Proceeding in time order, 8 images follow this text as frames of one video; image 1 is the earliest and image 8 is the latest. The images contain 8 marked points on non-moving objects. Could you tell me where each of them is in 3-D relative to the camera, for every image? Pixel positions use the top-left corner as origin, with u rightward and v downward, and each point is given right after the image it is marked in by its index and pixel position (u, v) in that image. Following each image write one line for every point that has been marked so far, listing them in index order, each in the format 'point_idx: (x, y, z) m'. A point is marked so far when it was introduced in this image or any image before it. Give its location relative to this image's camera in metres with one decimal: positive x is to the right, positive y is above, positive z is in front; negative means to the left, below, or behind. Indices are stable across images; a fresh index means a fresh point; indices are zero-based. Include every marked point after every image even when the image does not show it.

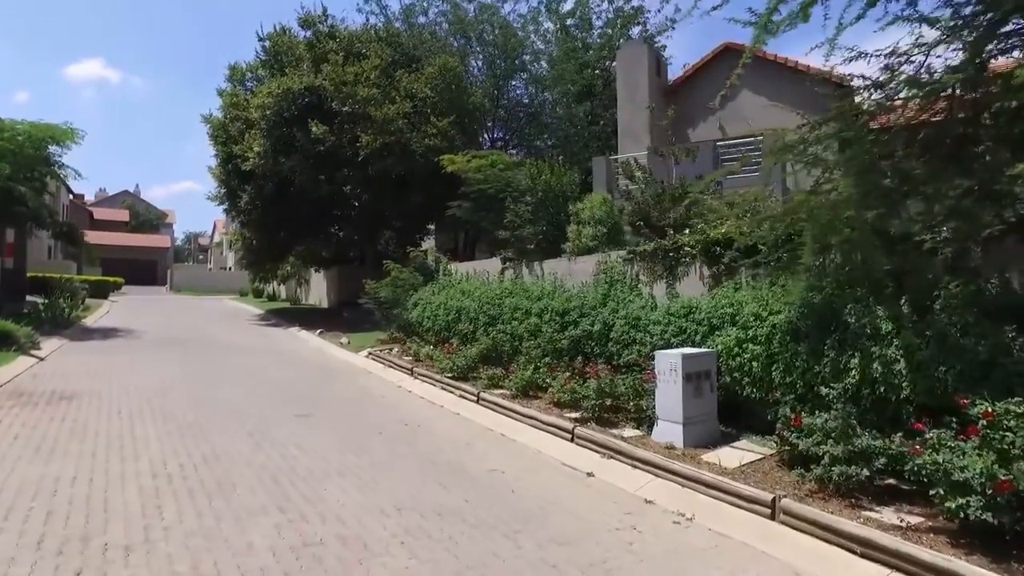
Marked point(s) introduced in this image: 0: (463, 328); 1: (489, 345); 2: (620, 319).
0: (-1.1, -1.1, +15.6) m
1: (-0.4, -1.2, +13.4) m
2: (+2.0, -0.6, +11.1) m
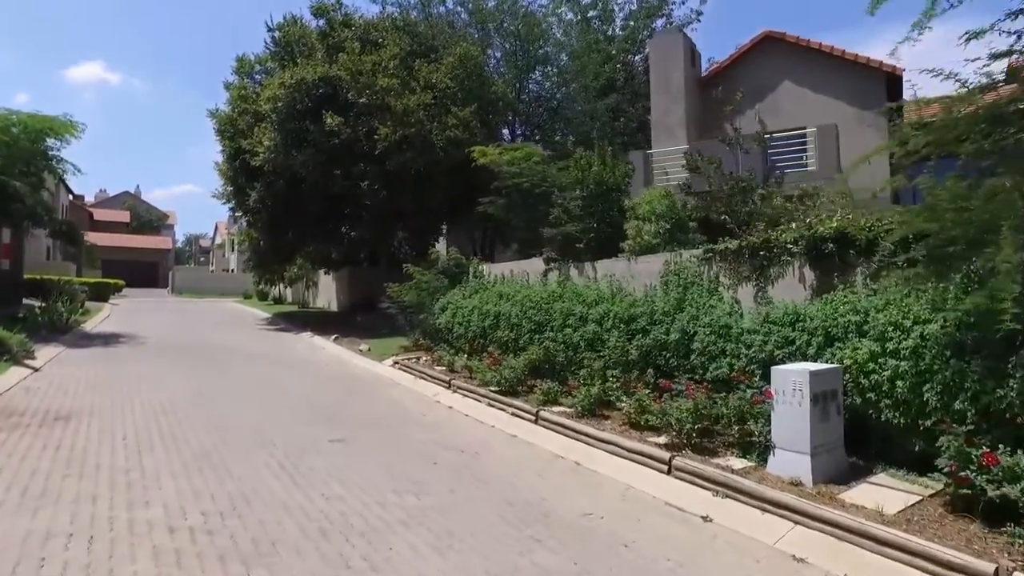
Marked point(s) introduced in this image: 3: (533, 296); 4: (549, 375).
0: (-0.1, -1.1, +14.1) m
1: (+0.6, -1.3, +12.0) m
2: (+3.0, -0.6, +9.6) m
3: (+0.5, -0.2, +13.9) m
4: (+0.8, -1.7, +11.9) m
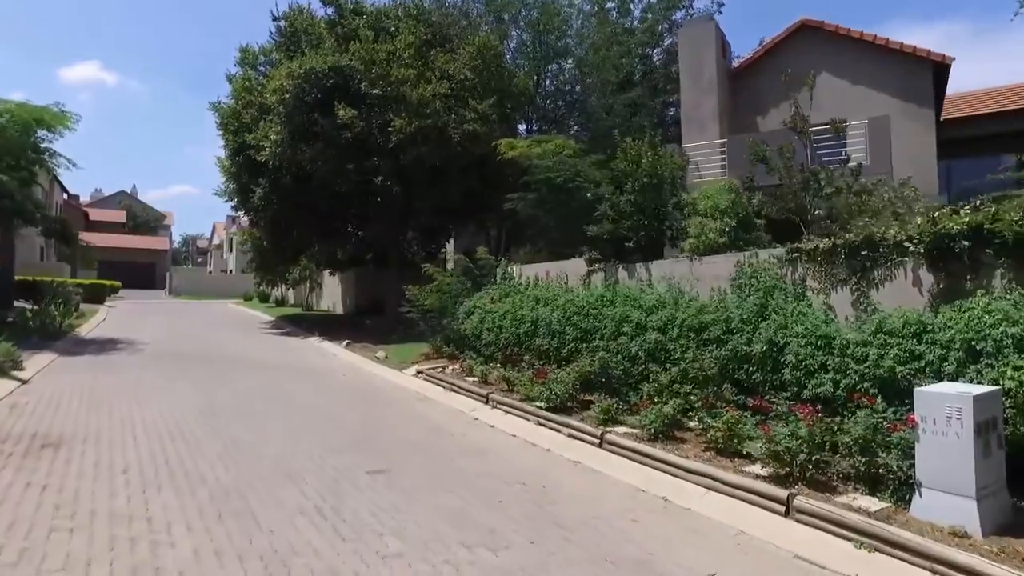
0: (+0.7, -1.2, +12.8) m
1: (+1.4, -1.3, +10.6) m
2: (+3.8, -0.7, +8.3) m
3: (+1.4, -0.2, +12.6) m
4: (+1.6, -1.8, +10.6) m
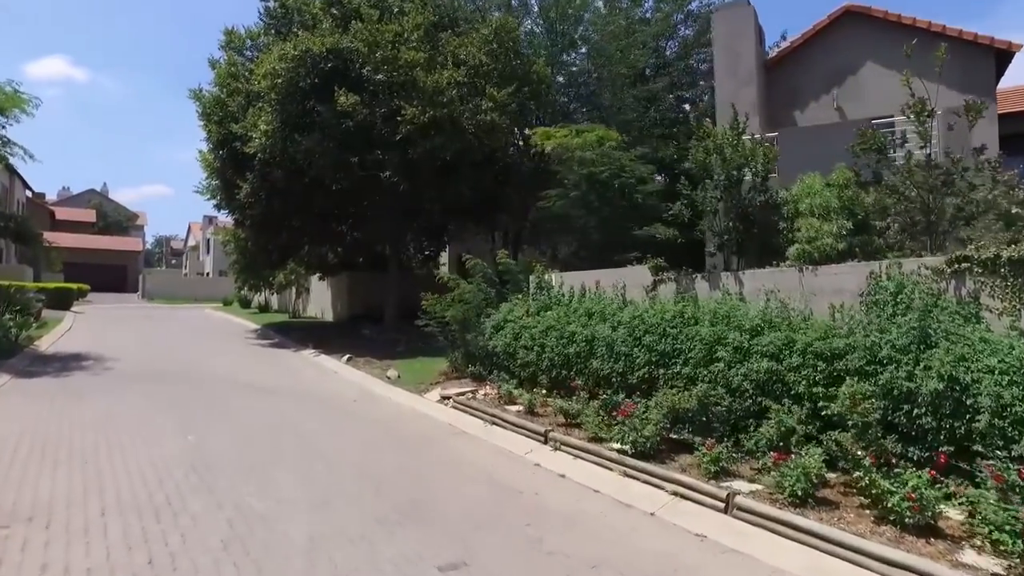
0: (+1.7, -1.4, +10.8) m
1: (+2.4, -1.5, +8.6) m
2: (+4.9, -0.9, +6.4) m
3: (+2.3, -0.5, +10.6) m
4: (+2.6, -2.0, +8.6) m
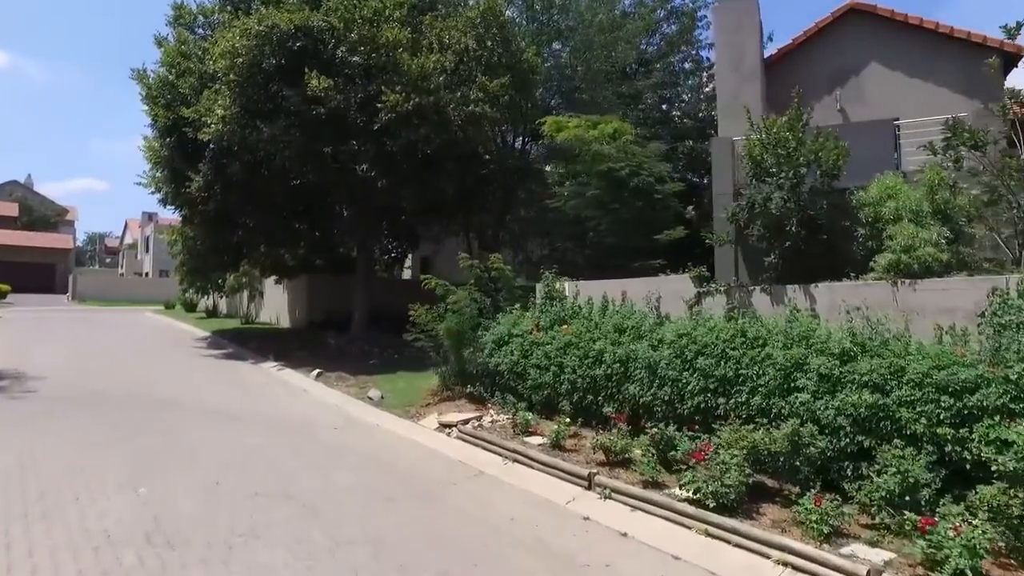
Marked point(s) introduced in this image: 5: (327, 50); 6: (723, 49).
0: (+2.0, -1.6, +9.2) m
1: (+3.0, -1.7, +7.1) m
2: (+5.7, -1.1, +5.1) m
3: (+2.7, -0.7, +9.1) m
4: (+3.2, -2.2, +7.1) m
5: (-5.4, +6.9, +17.9) m
6: (+6.5, +7.4, +19.0) m
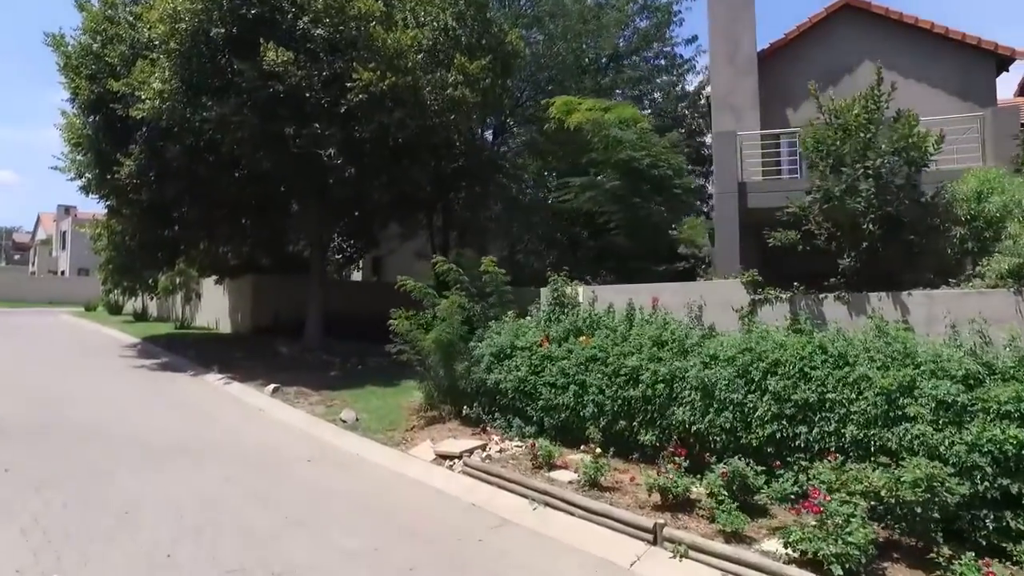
0: (+2.4, -1.7, +7.7) m
1: (+3.6, -1.8, +5.7) m
2: (+6.5, -1.2, +4.0) m
3: (+3.1, -0.8, +7.7) m
4: (+3.8, -2.3, +5.8) m
5: (-5.8, +6.8, +15.7) m
6: (+5.9, +7.2, +17.9) m
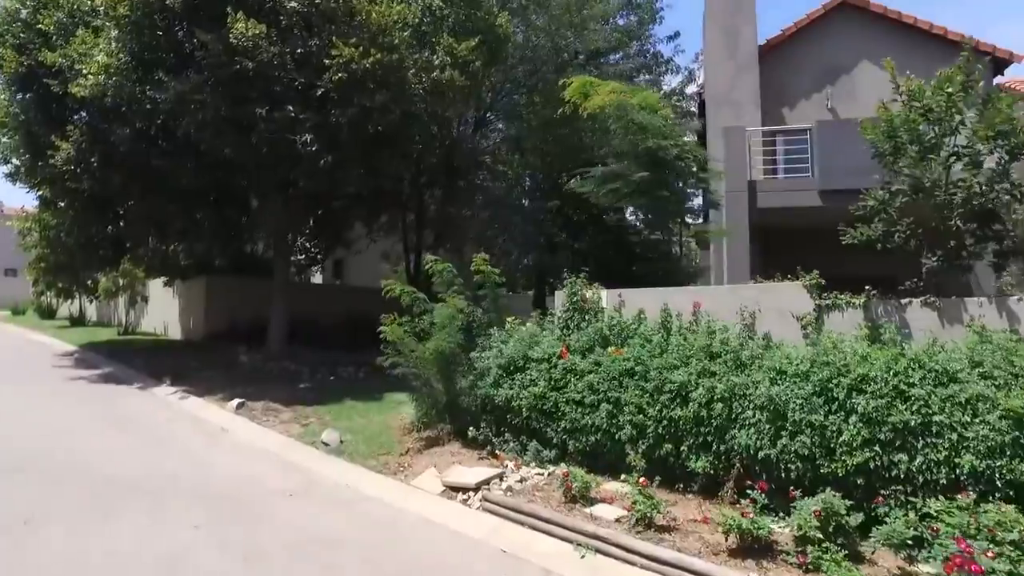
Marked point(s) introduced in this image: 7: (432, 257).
0: (+2.9, -1.7, +6.6) m
1: (+4.2, -1.9, +4.7) m
2: (+7.2, -1.2, +3.2) m
3: (+3.6, -0.8, +6.6) m
4: (+4.3, -2.3, +4.7) m
5: (-5.8, +6.8, +14.0) m
6: (+5.7, +7.1, +17.1) m
7: (-1.5, +0.5, +11.8) m
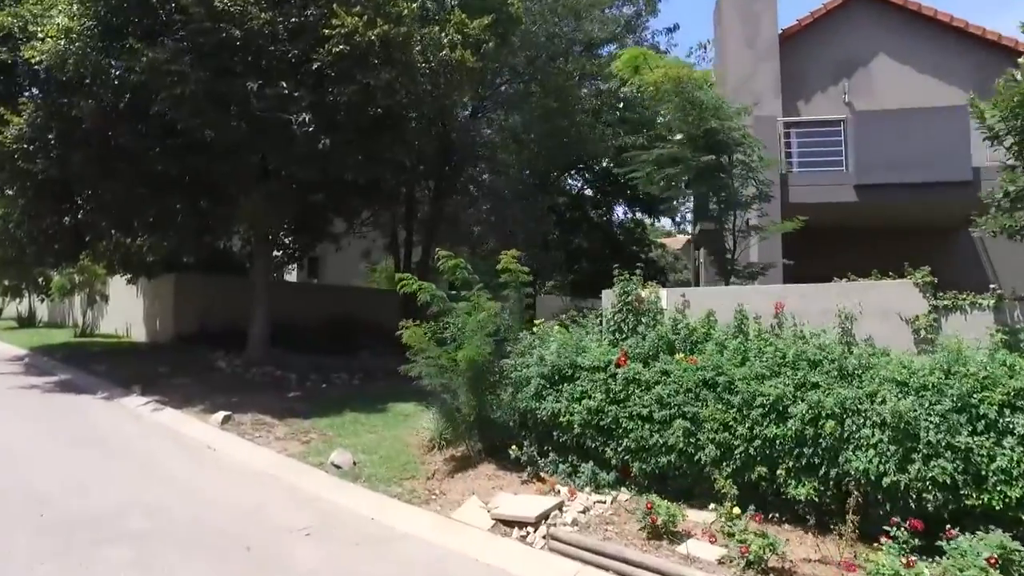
0: (+3.7, -1.7, +5.6) m
1: (+5.1, -1.8, +3.7) m
2: (+8.1, -1.2, +2.4) m
3: (+4.4, -0.8, +5.6) m
4: (+5.2, -2.3, +3.8) m
5: (-5.4, +6.8, +12.4) m
6: (+5.9, +7.1, +16.2) m
7: (-1.0, +0.6, +10.5) m
